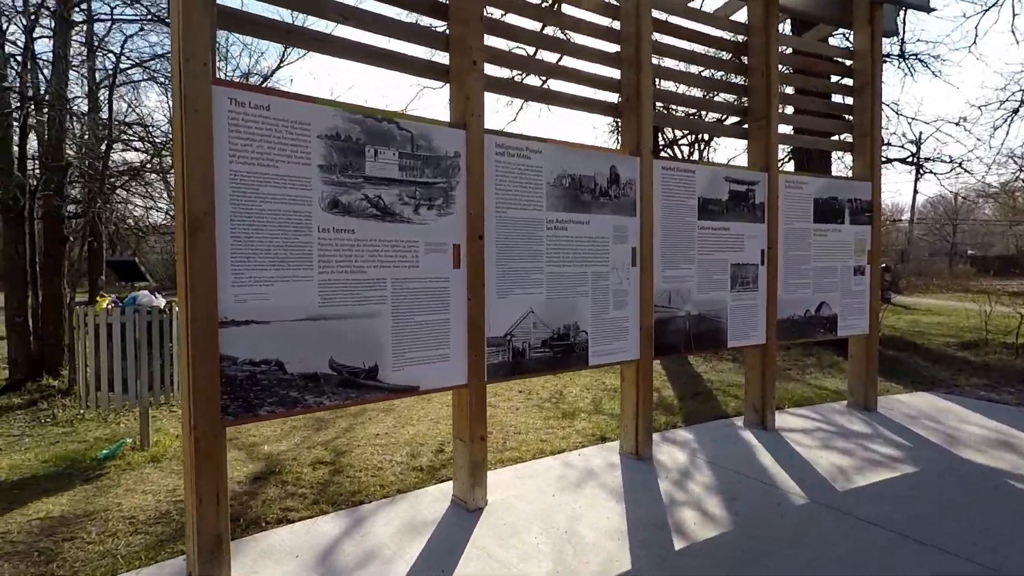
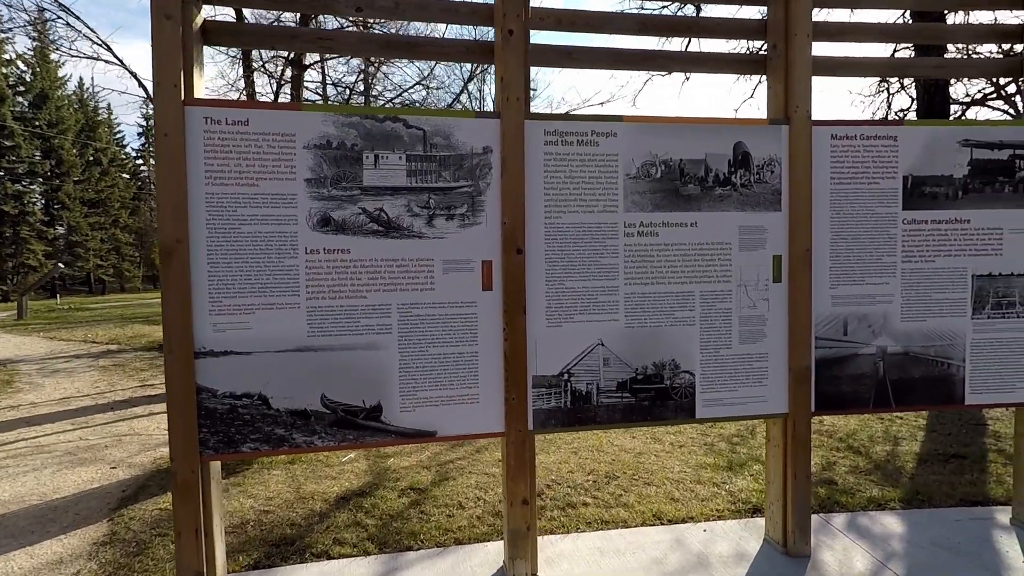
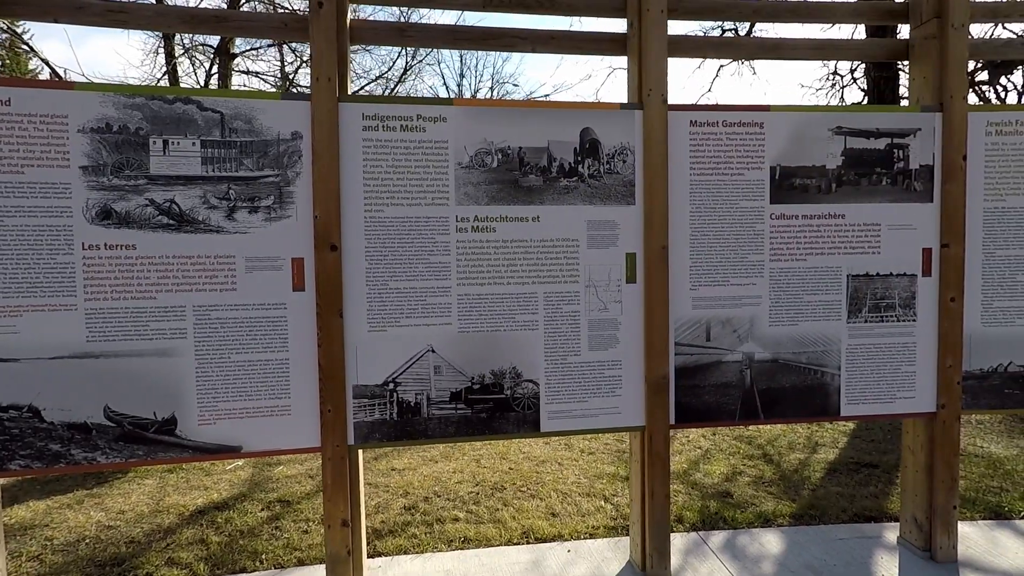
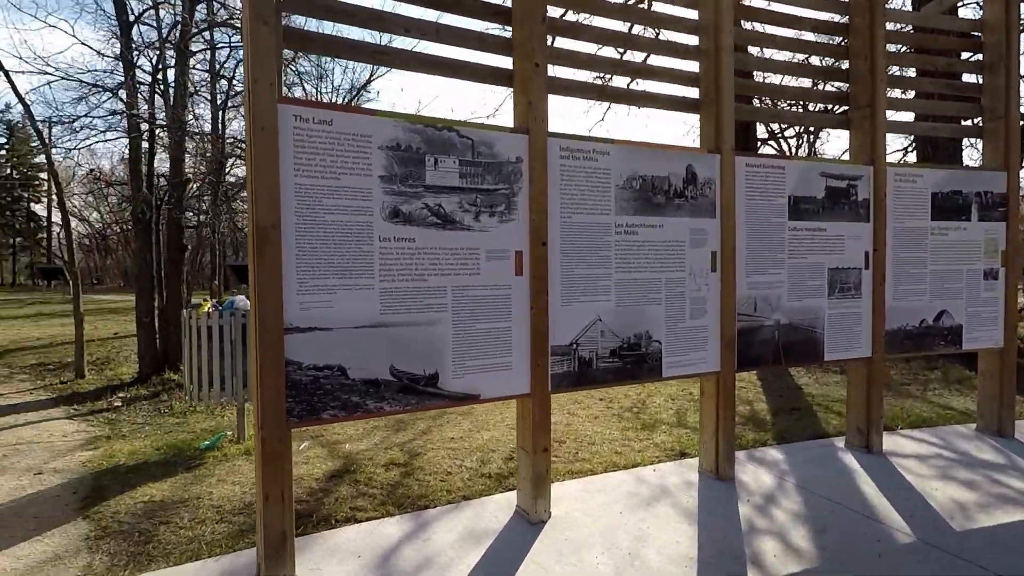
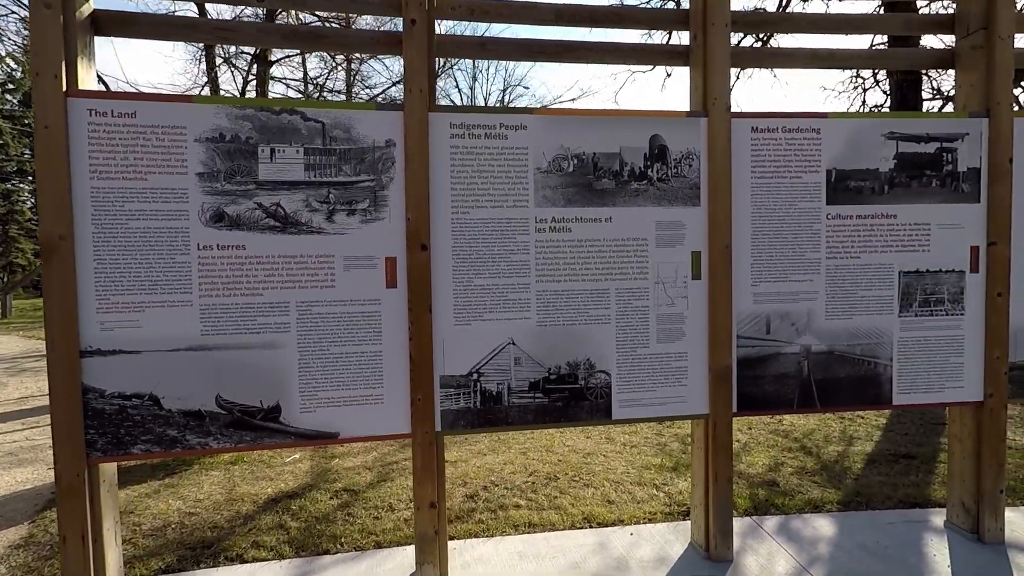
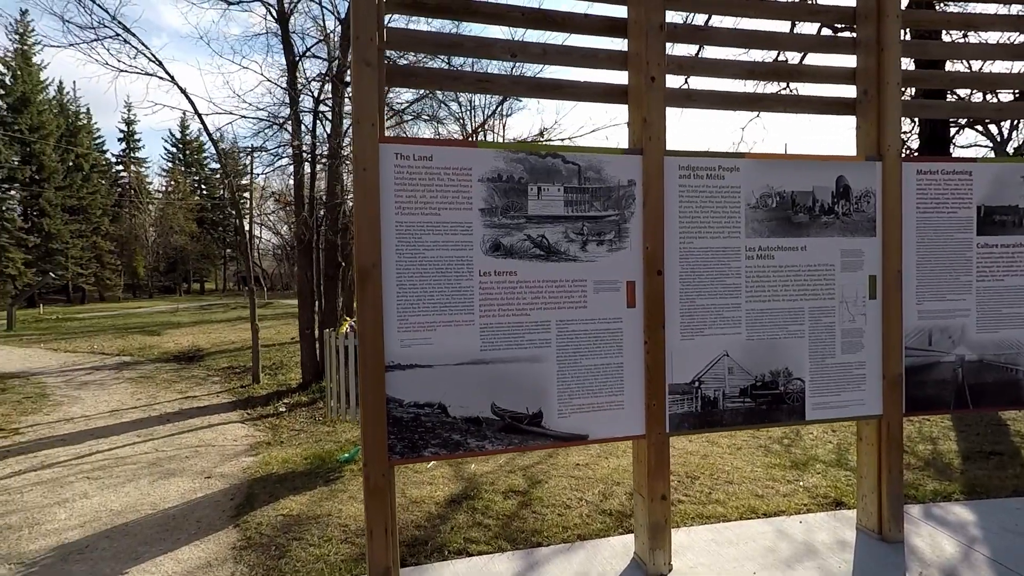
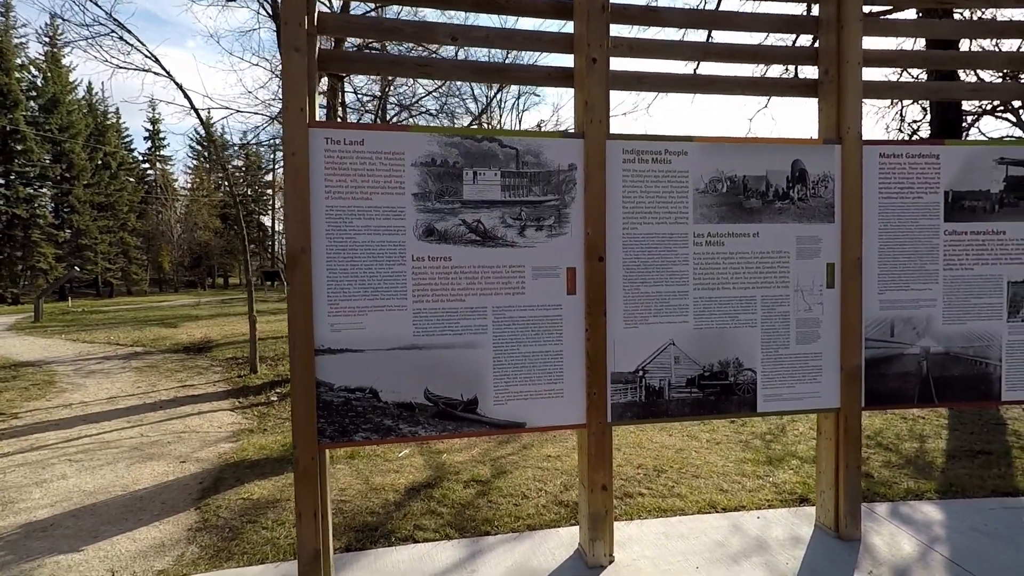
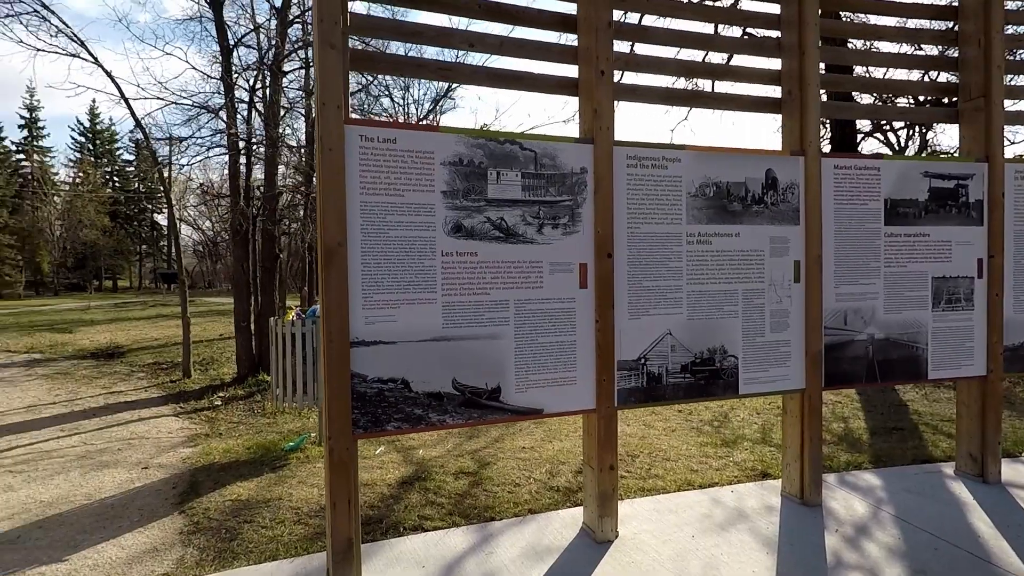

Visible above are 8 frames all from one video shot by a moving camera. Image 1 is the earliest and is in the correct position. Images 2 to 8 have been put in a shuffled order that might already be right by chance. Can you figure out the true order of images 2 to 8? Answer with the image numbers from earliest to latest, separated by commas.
4, 8, 6, 7, 2, 5, 3
